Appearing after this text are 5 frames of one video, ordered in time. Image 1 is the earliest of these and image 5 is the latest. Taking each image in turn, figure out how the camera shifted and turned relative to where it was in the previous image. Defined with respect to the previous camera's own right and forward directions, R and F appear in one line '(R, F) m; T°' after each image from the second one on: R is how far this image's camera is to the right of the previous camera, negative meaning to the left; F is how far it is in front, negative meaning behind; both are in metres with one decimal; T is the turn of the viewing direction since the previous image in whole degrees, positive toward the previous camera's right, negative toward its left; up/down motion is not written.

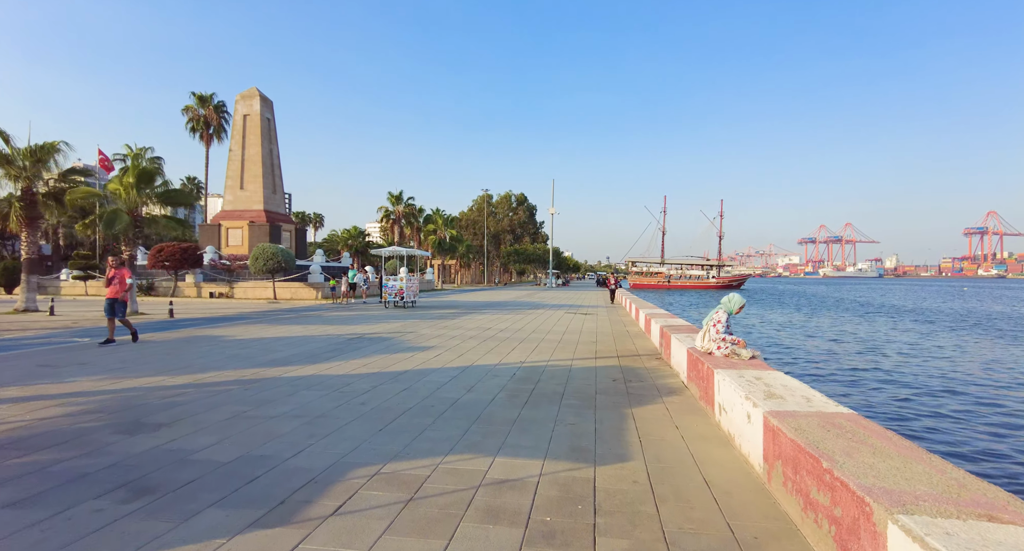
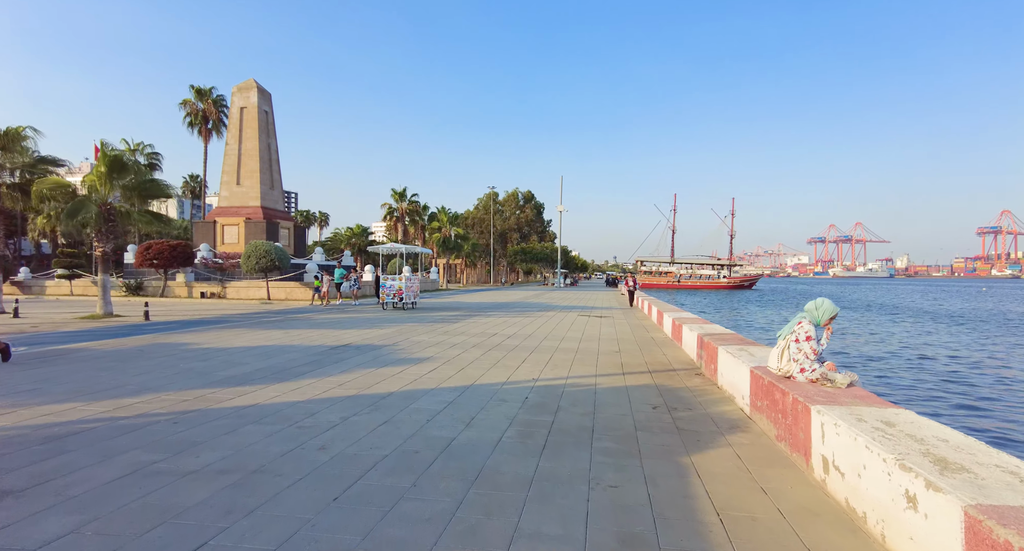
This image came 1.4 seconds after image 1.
(-0.1, +1.7) m; -1°
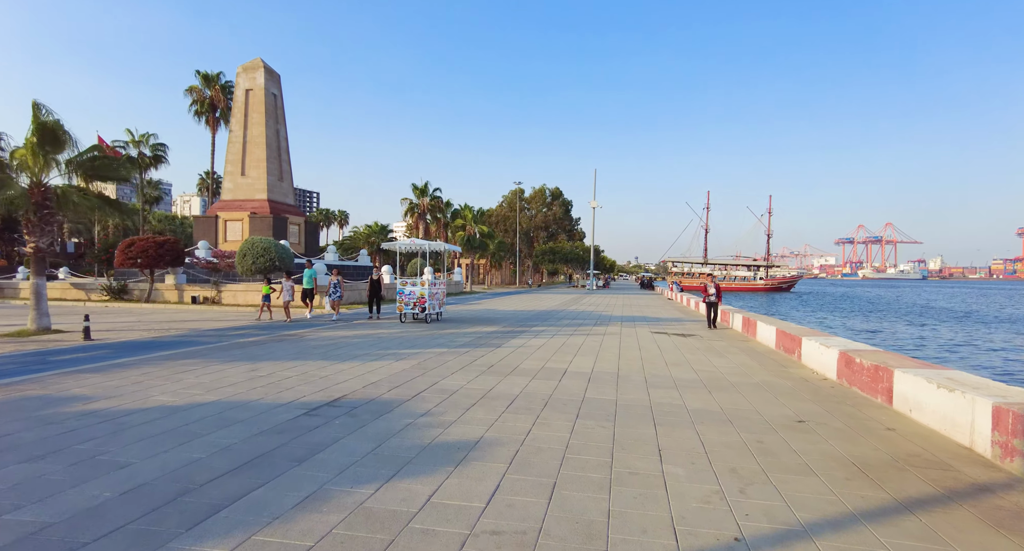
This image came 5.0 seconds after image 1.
(-1.0, +4.3) m; -2°
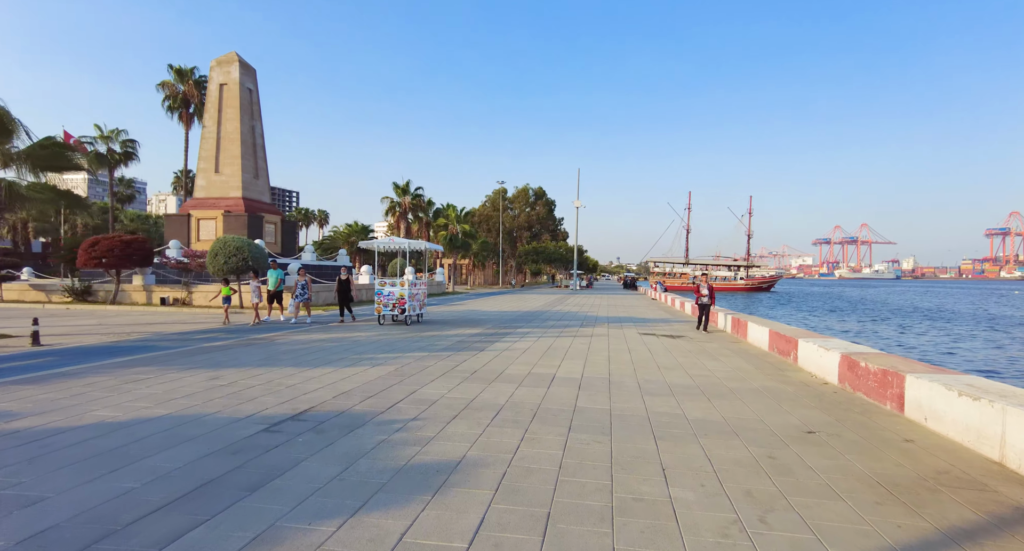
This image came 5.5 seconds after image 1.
(0.0, +0.6) m; +2°
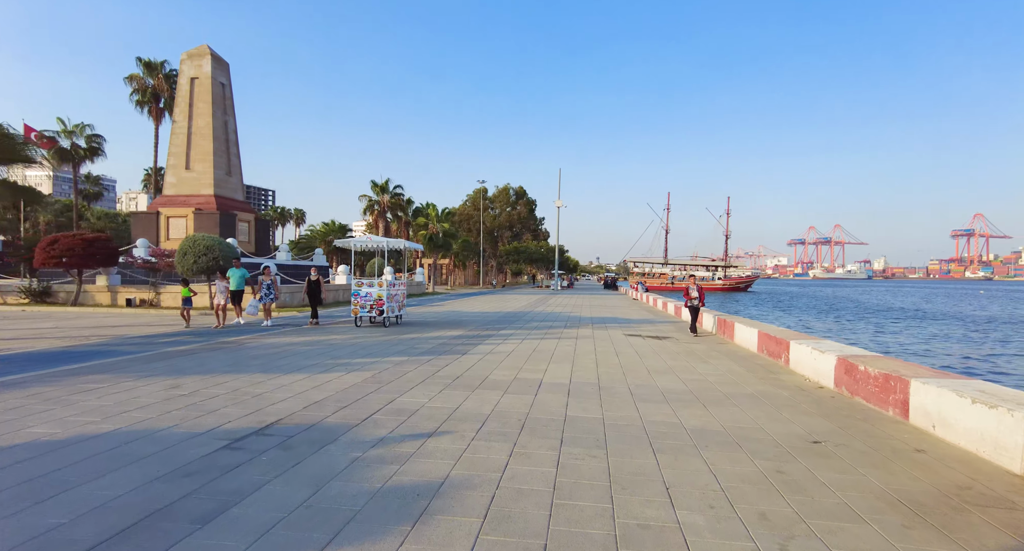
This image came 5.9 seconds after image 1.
(-0.1, +0.4) m; +2°
